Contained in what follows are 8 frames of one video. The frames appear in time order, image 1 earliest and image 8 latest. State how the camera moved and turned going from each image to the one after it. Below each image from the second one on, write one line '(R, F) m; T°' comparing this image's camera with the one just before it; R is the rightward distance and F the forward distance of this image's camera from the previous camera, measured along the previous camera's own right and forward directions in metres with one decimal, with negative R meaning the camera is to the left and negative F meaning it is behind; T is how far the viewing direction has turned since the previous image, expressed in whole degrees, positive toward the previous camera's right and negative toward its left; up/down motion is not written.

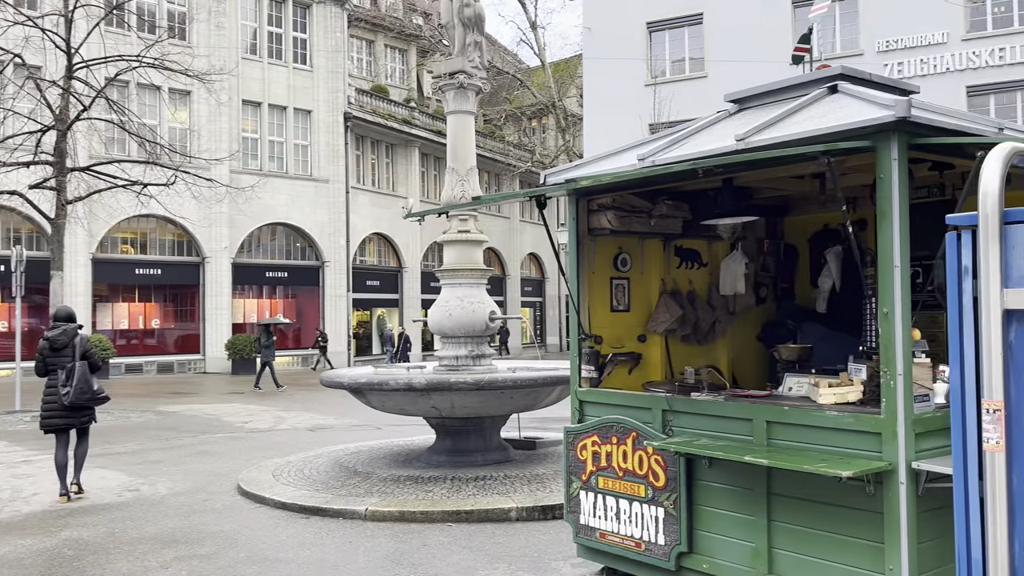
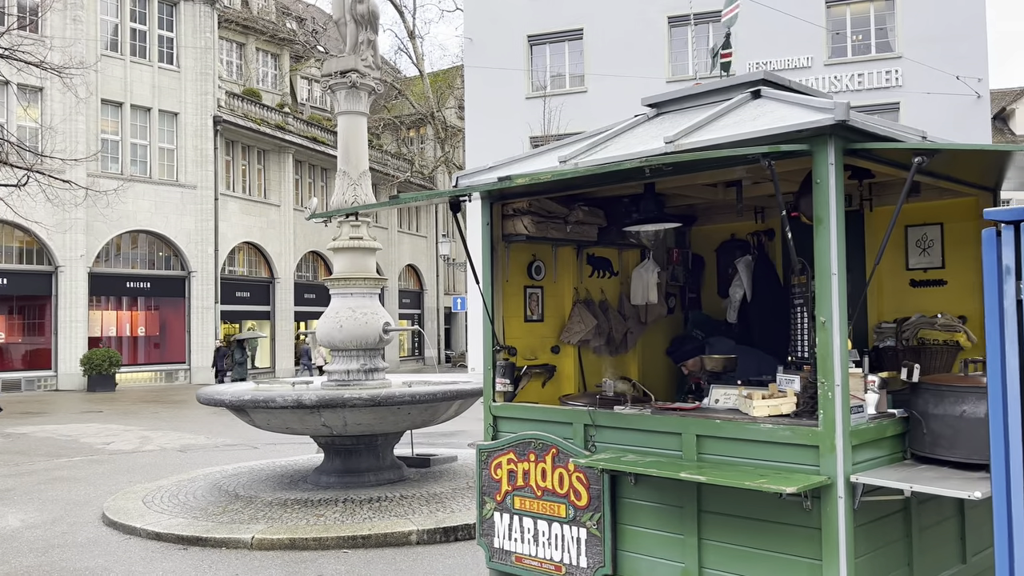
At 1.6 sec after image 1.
(-0.2, +0.3) m; +8°
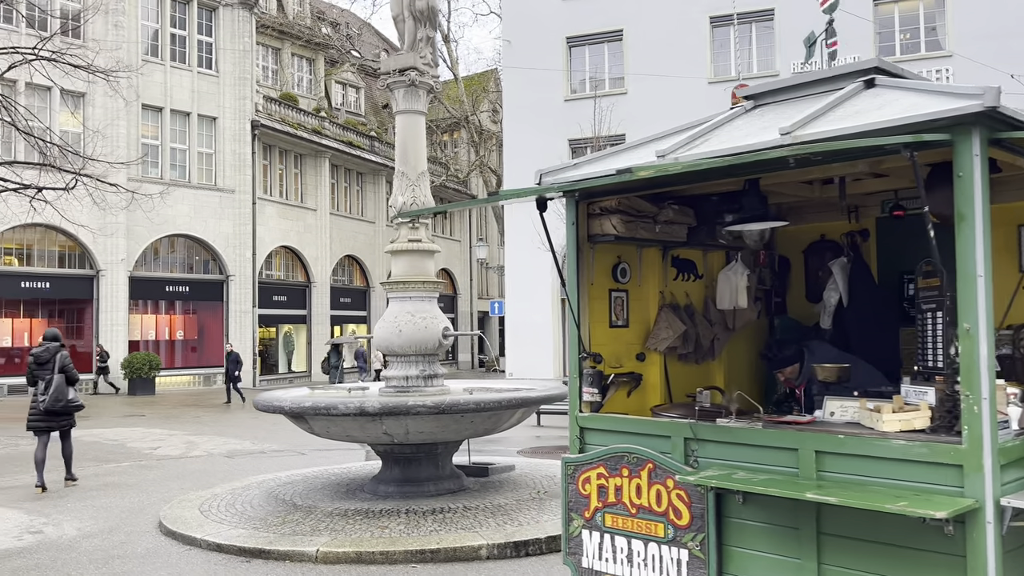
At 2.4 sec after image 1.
(-0.3, +0.3) m; -2°
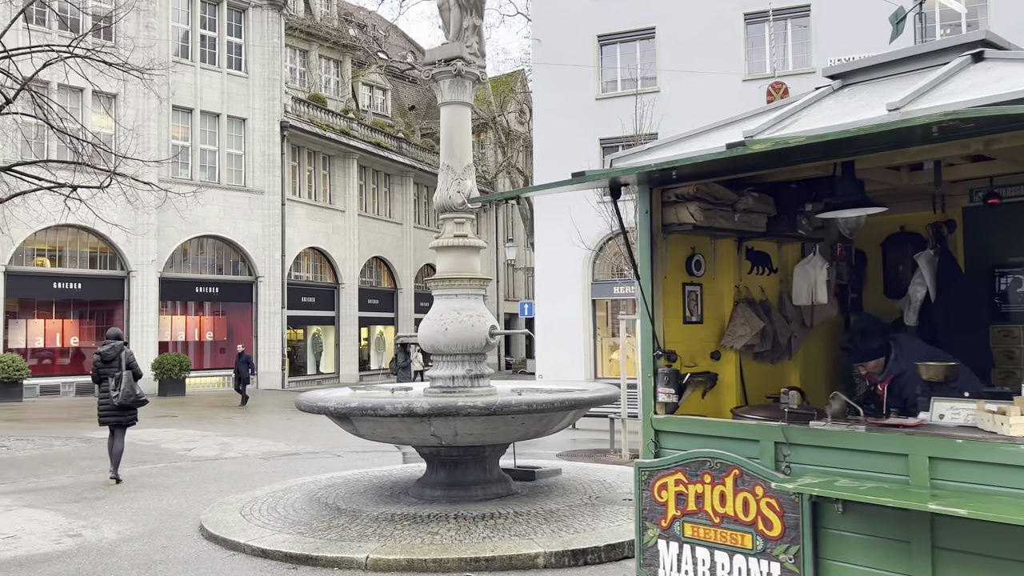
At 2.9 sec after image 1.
(-0.2, +0.3) m; -2°
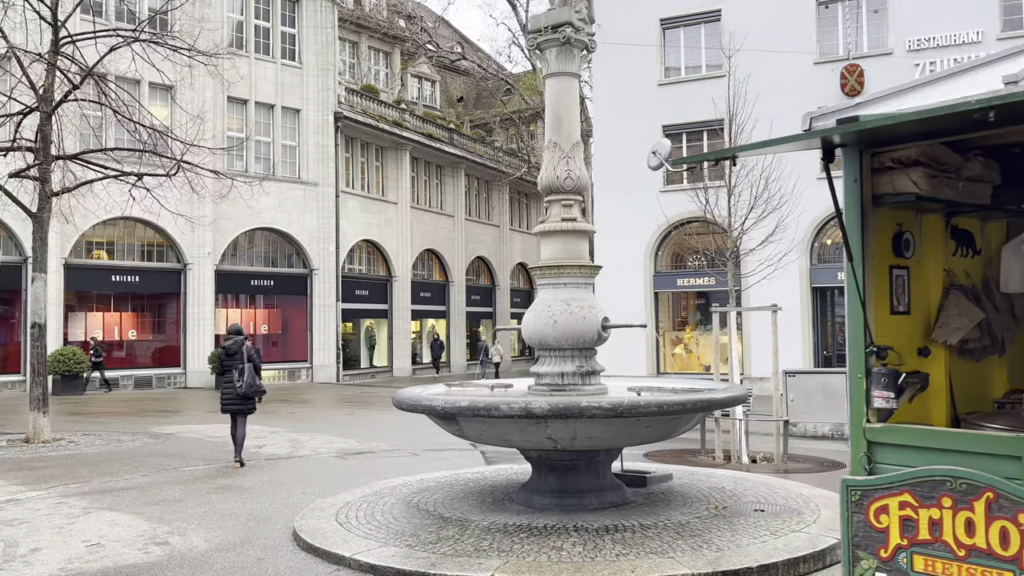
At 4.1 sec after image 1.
(-0.6, +0.7) m; -3°
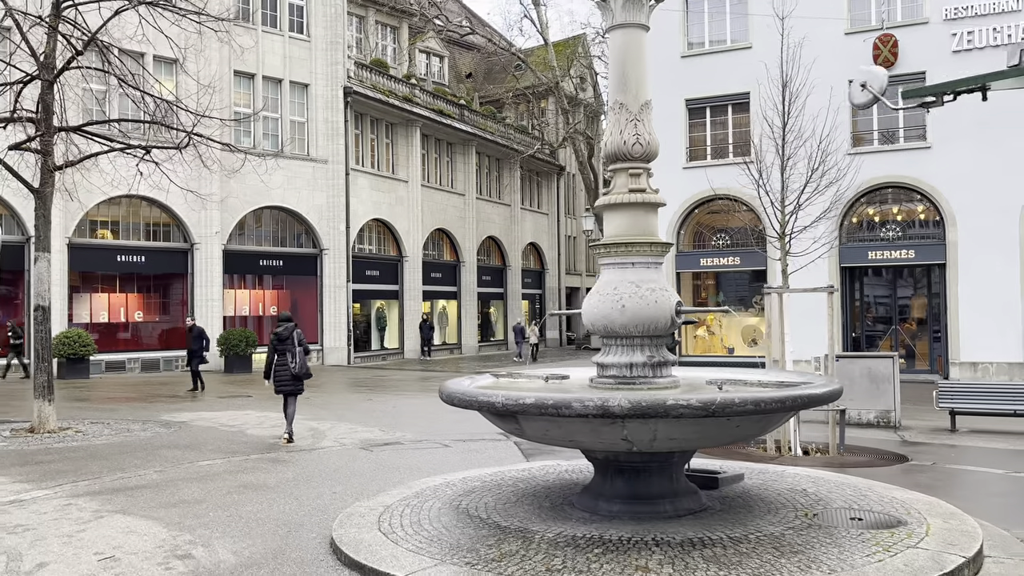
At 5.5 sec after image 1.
(-0.4, +0.8) m; 0°
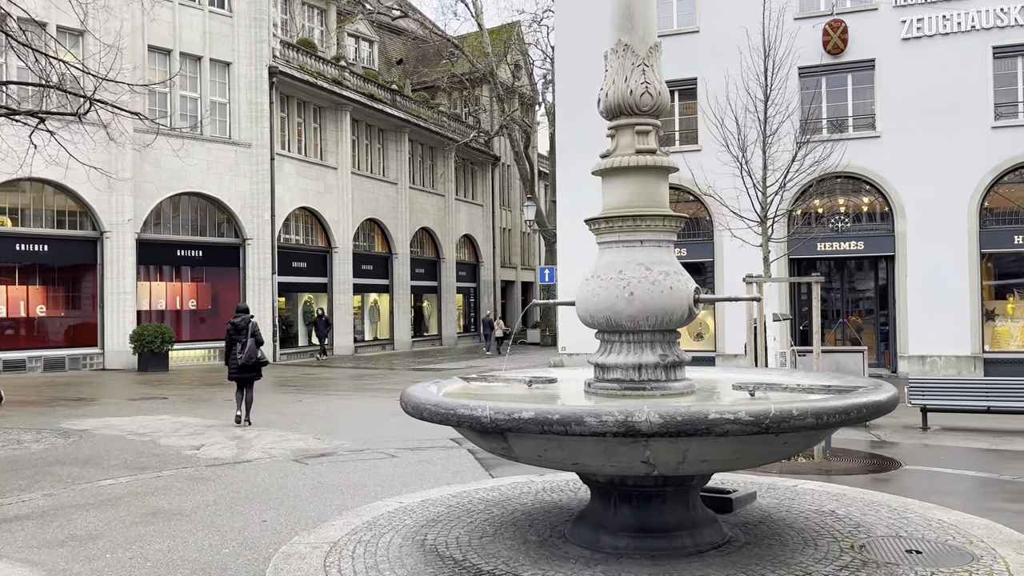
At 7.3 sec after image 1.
(-0.3, +1.3) m; +5°
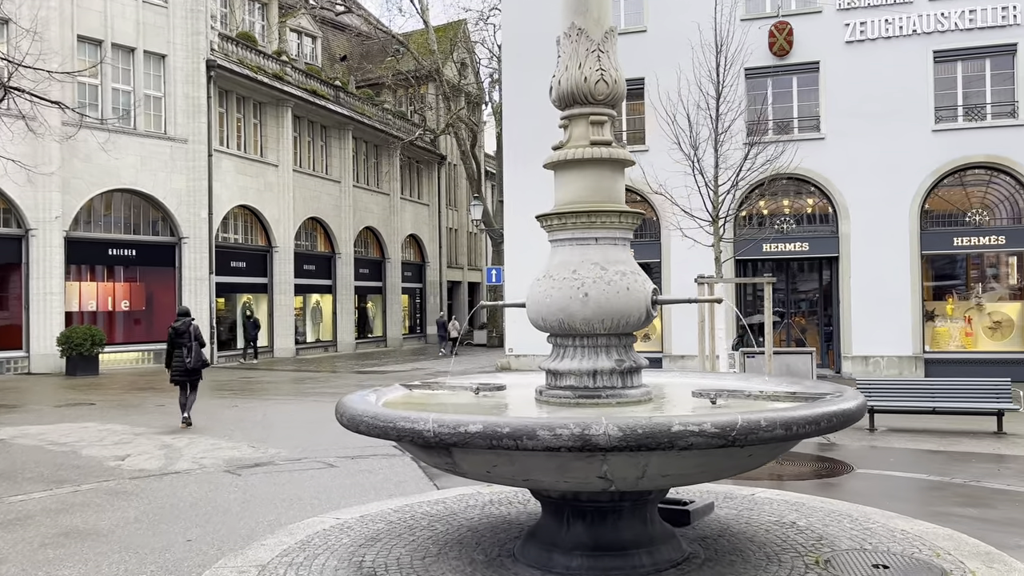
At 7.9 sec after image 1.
(0.0, +0.4) m; +4°
